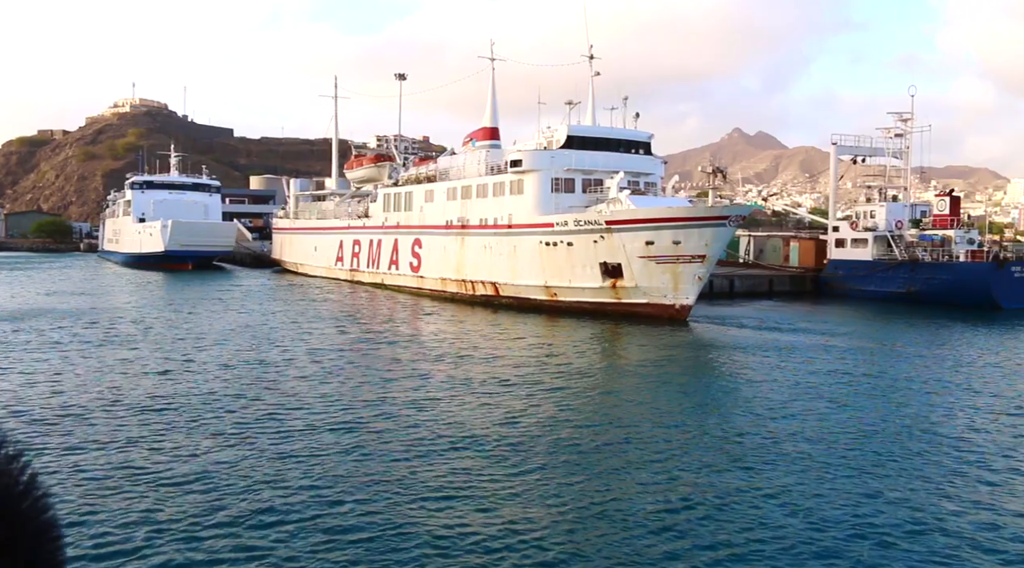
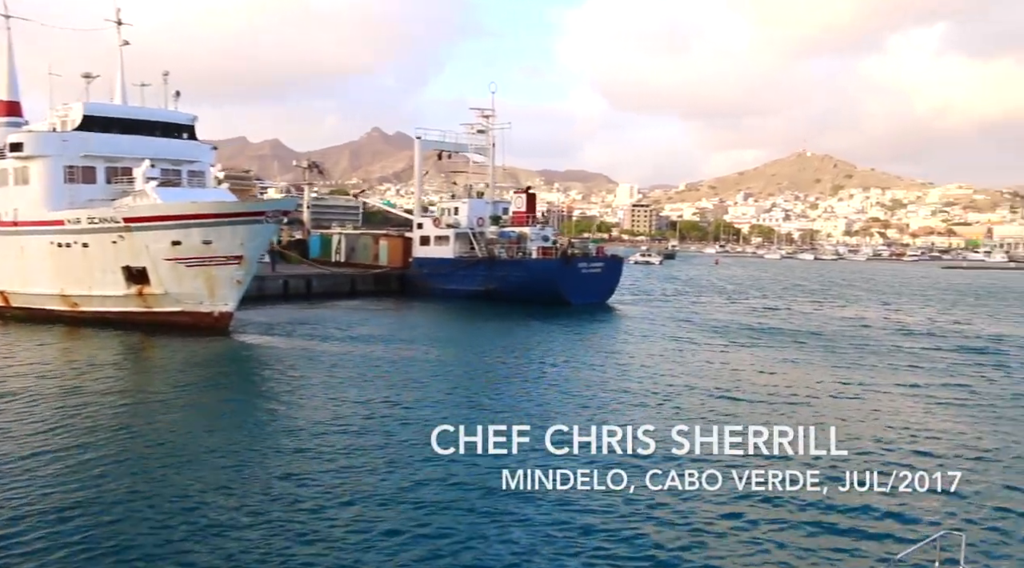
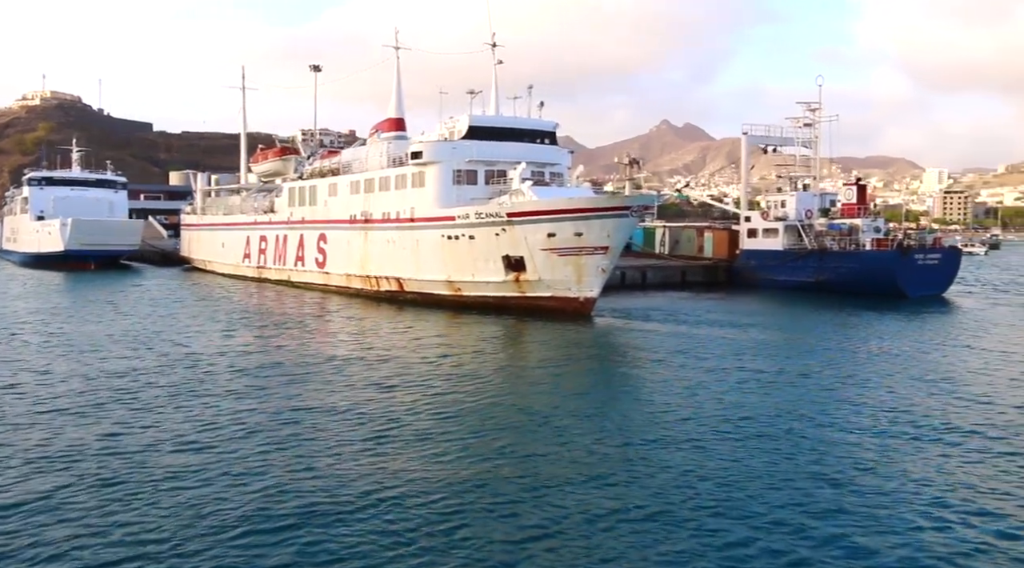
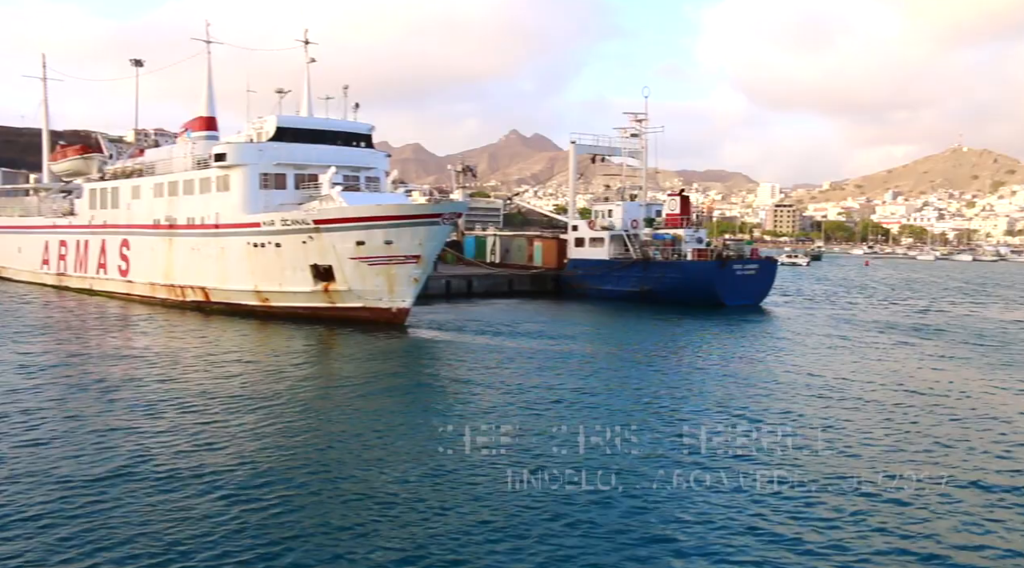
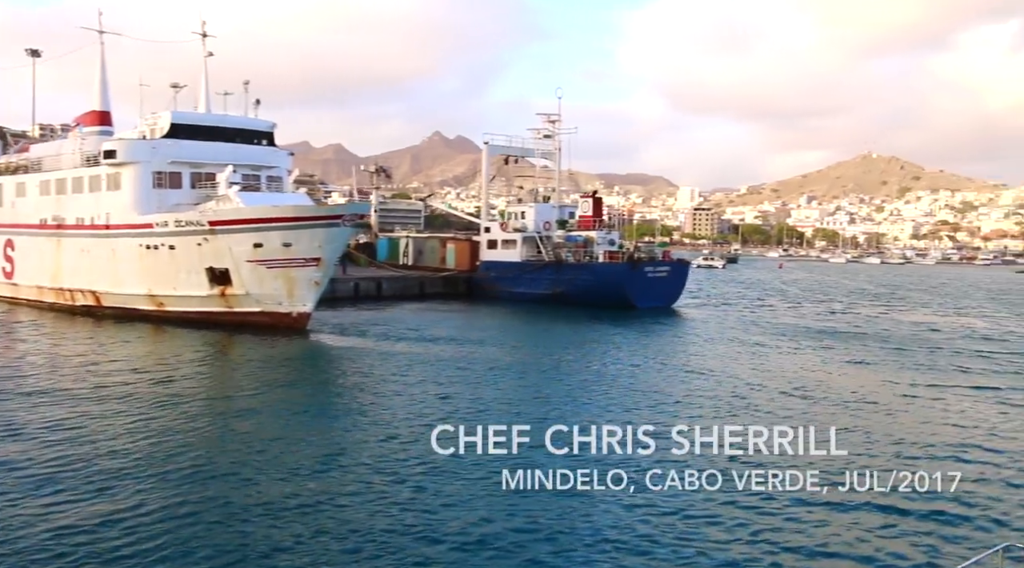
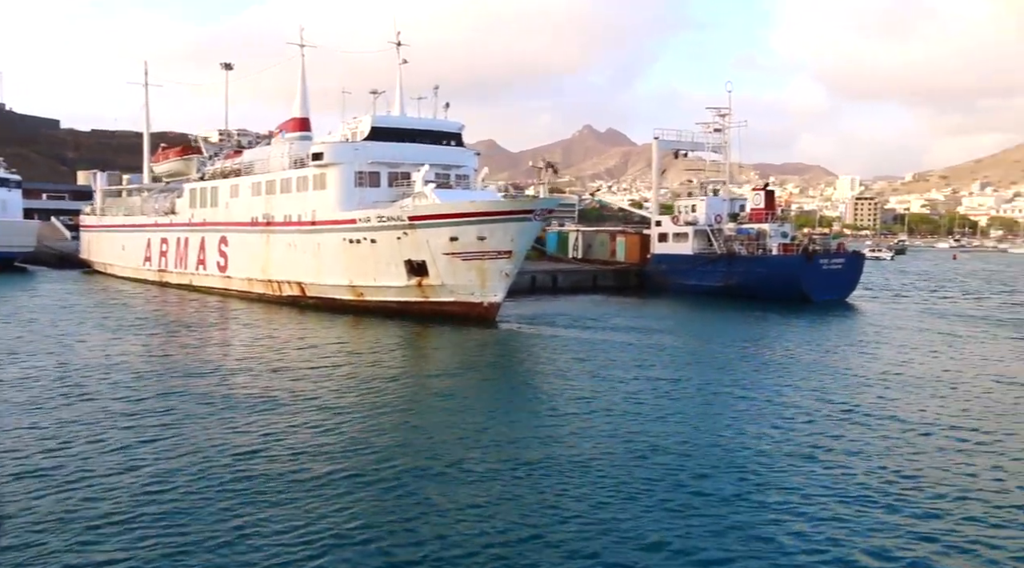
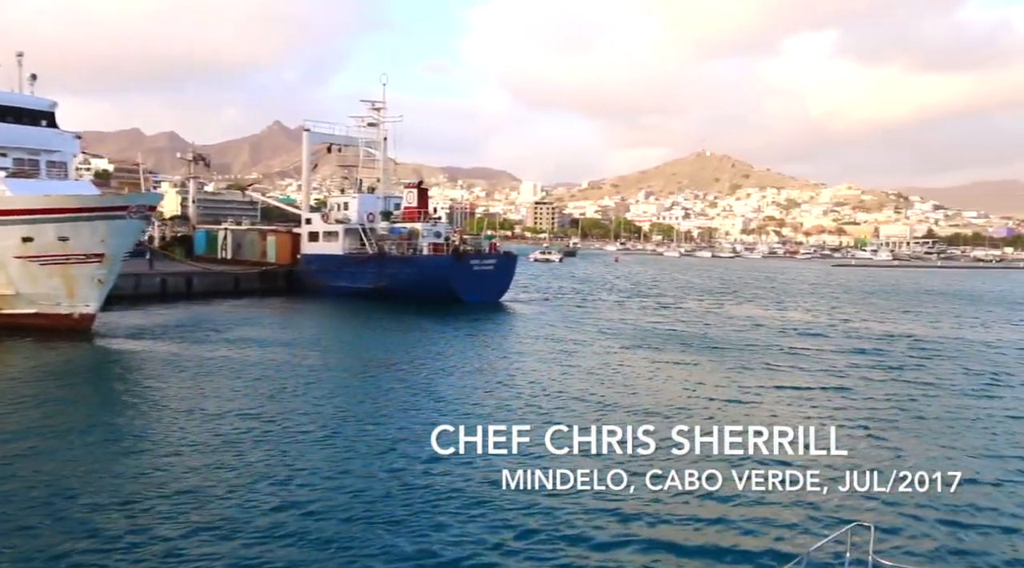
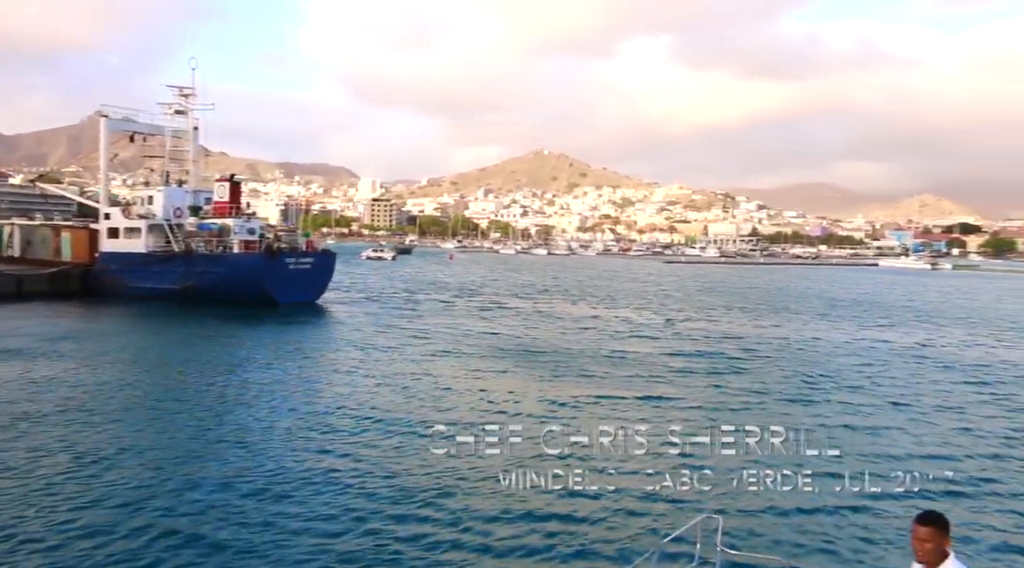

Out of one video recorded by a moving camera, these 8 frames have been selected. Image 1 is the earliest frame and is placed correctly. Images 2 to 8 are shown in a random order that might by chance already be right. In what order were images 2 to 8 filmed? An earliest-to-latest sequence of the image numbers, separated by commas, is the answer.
3, 6, 4, 5, 2, 7, 8
